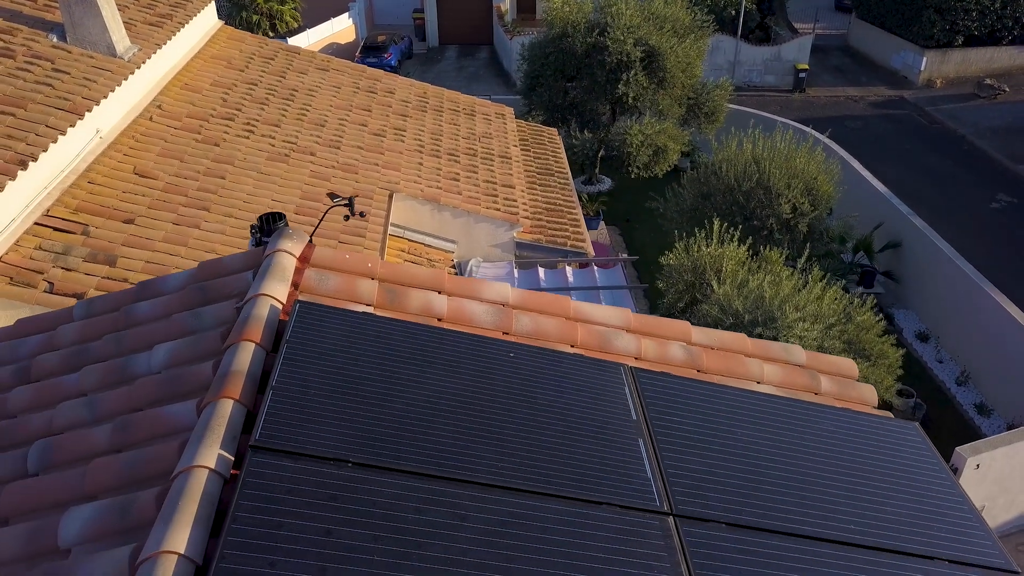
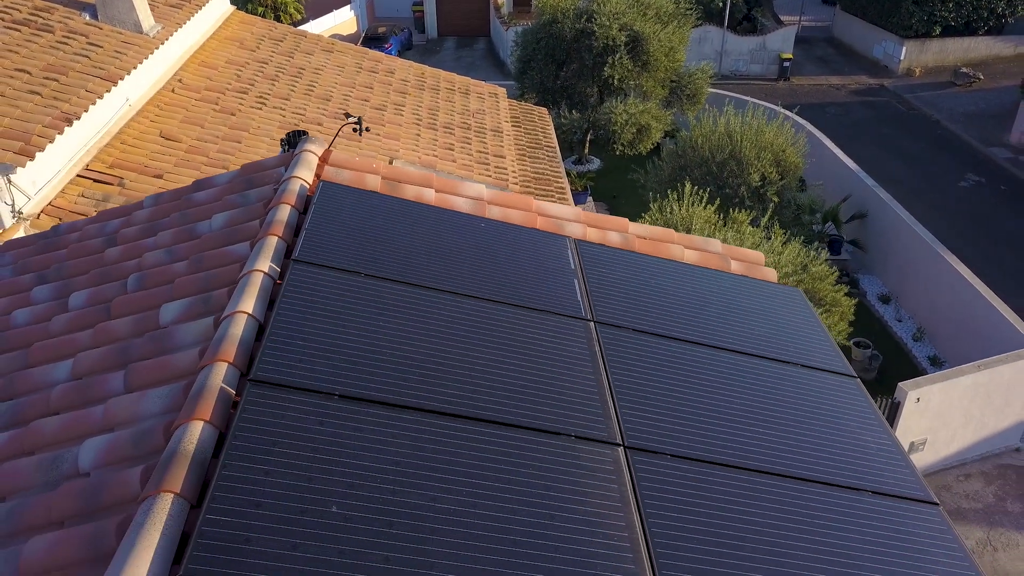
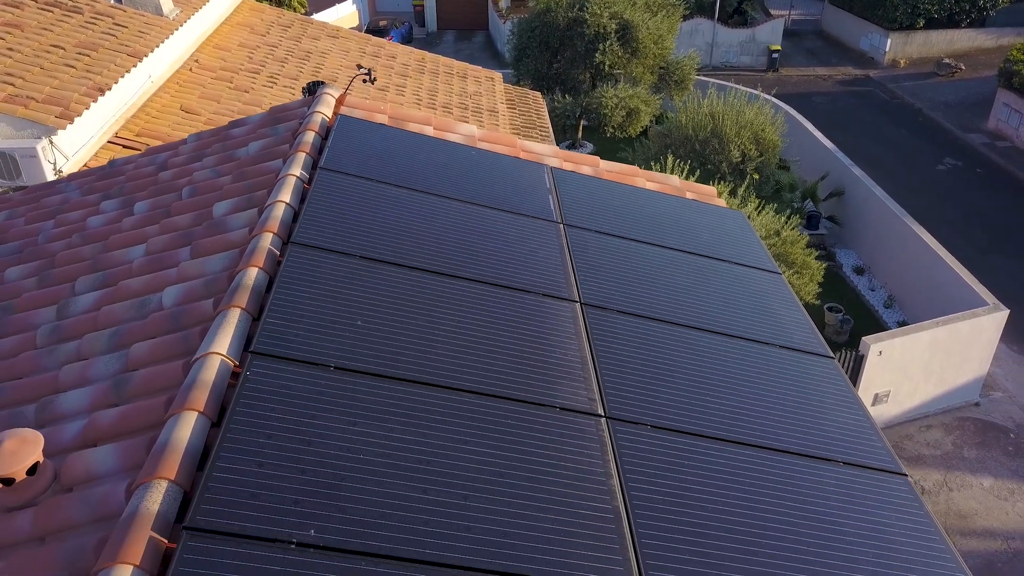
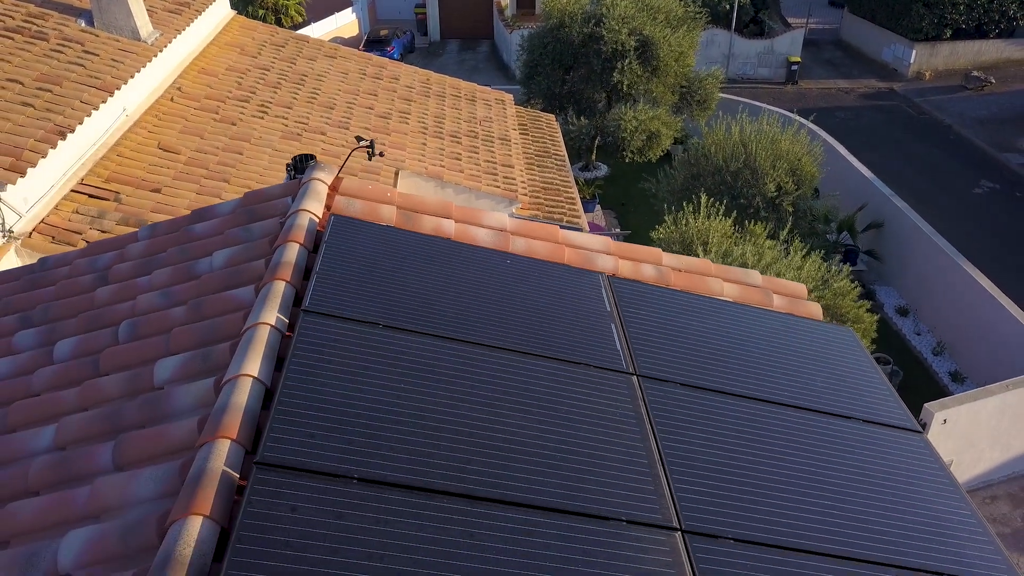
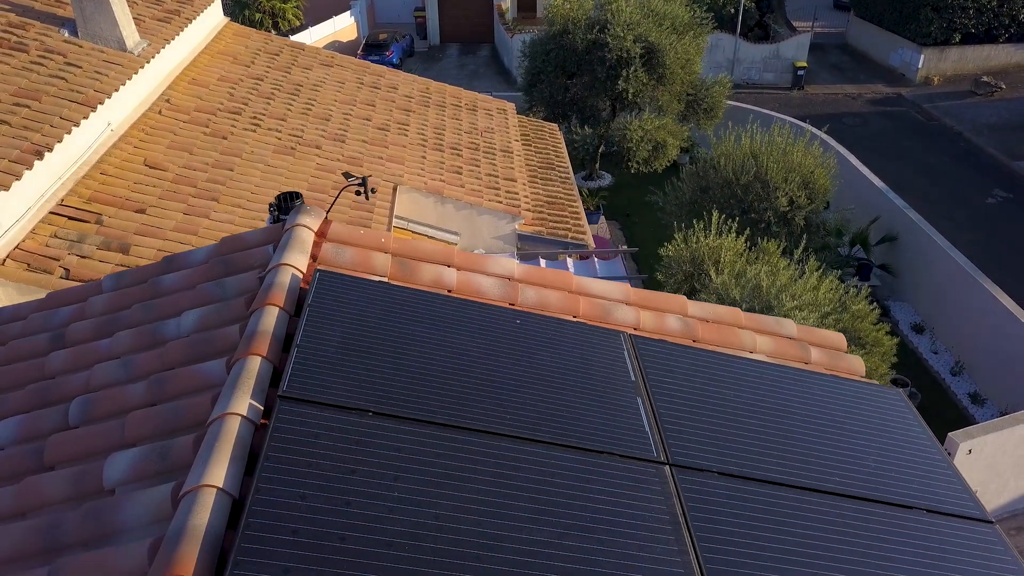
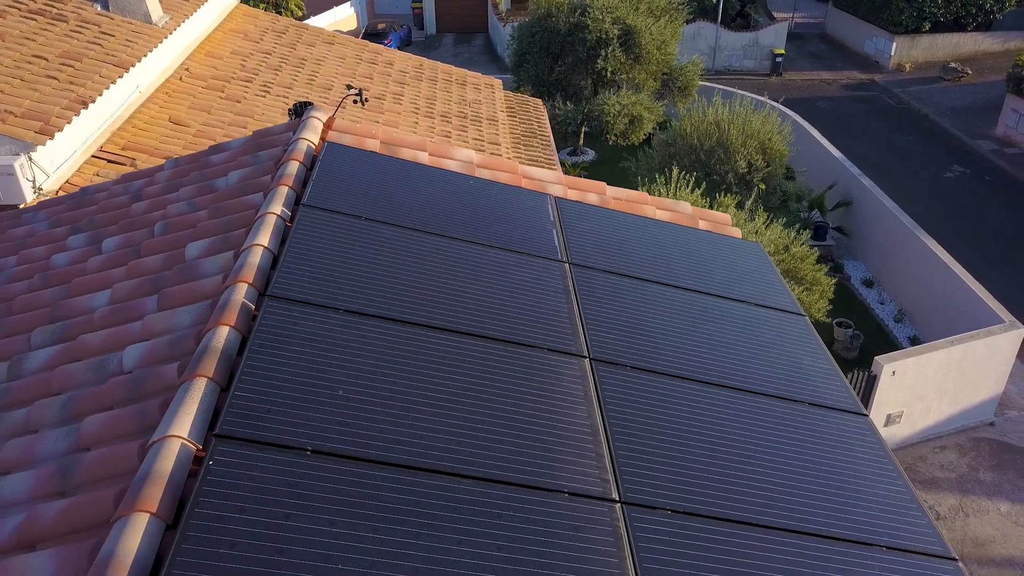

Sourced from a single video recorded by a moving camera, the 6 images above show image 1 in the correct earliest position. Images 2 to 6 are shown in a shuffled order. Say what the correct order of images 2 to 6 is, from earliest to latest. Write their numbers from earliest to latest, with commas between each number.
5, 4, 2, 6, 3
